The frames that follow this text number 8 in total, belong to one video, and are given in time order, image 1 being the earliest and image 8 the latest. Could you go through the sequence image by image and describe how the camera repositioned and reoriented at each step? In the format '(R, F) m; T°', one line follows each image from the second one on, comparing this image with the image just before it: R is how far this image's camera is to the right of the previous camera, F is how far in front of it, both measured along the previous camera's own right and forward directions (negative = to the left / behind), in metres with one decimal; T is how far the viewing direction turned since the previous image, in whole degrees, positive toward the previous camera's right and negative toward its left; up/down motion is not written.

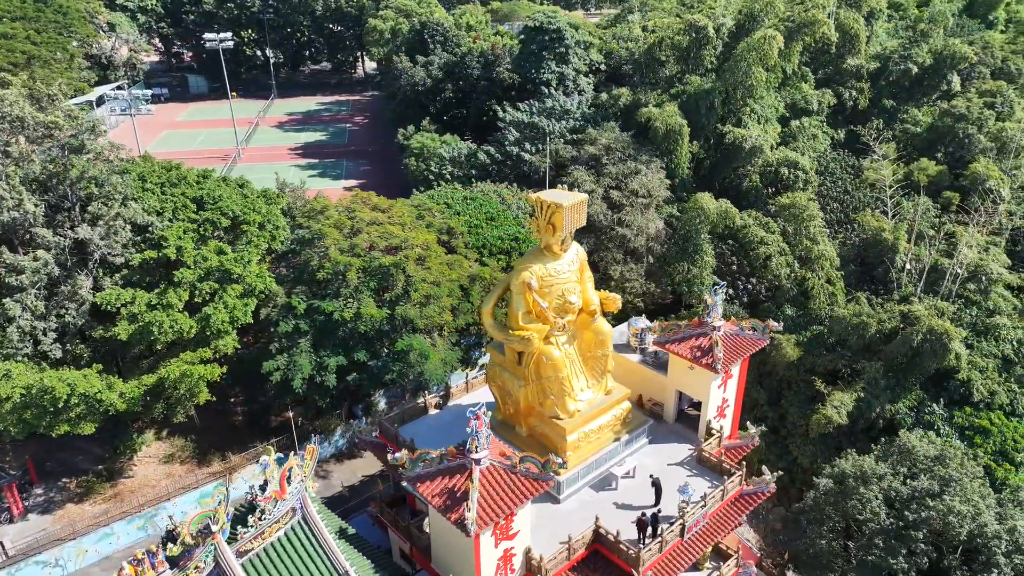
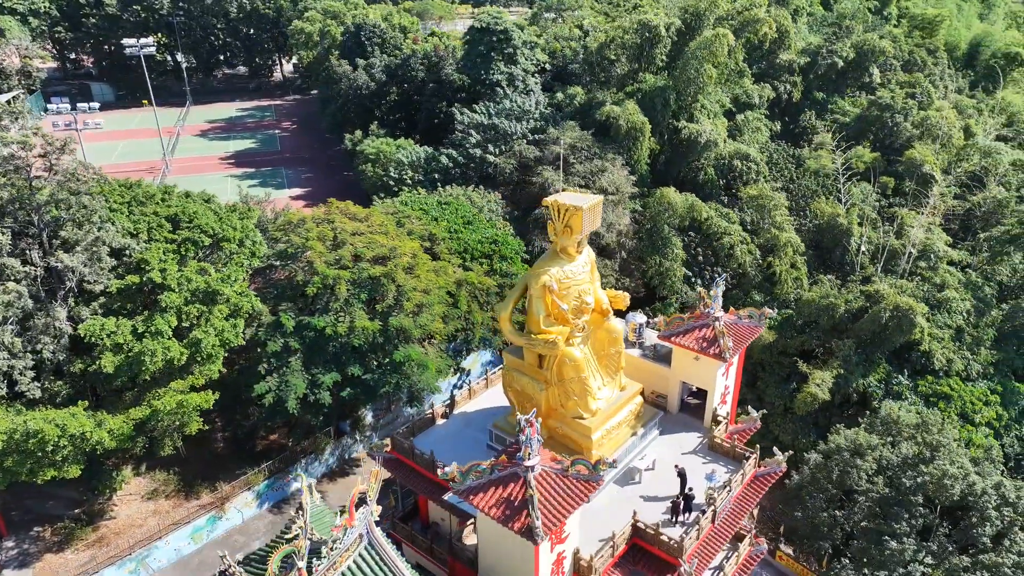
(-2.3, +0.2) m; +7°
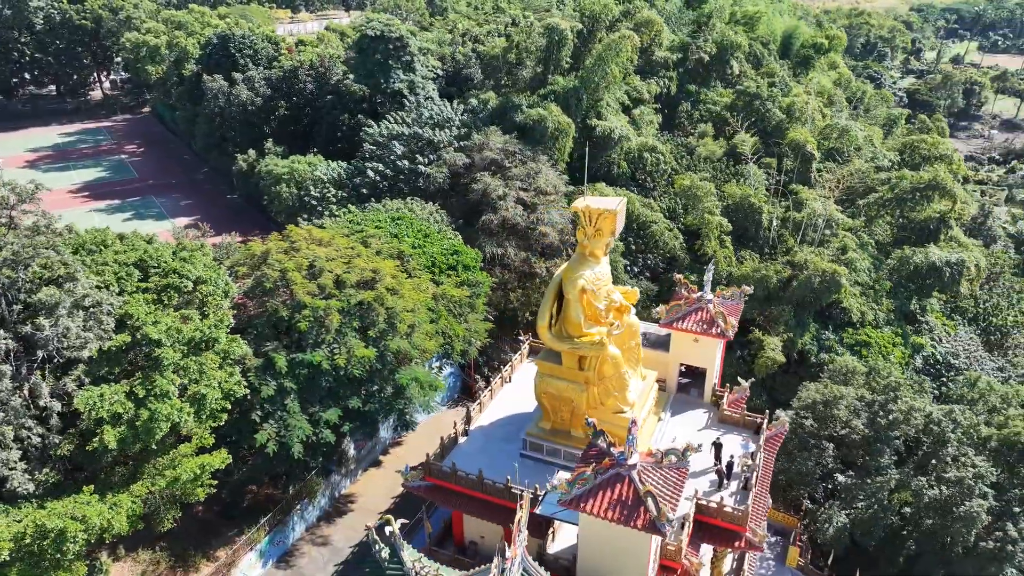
(-4.6, +0.5) m; +14°
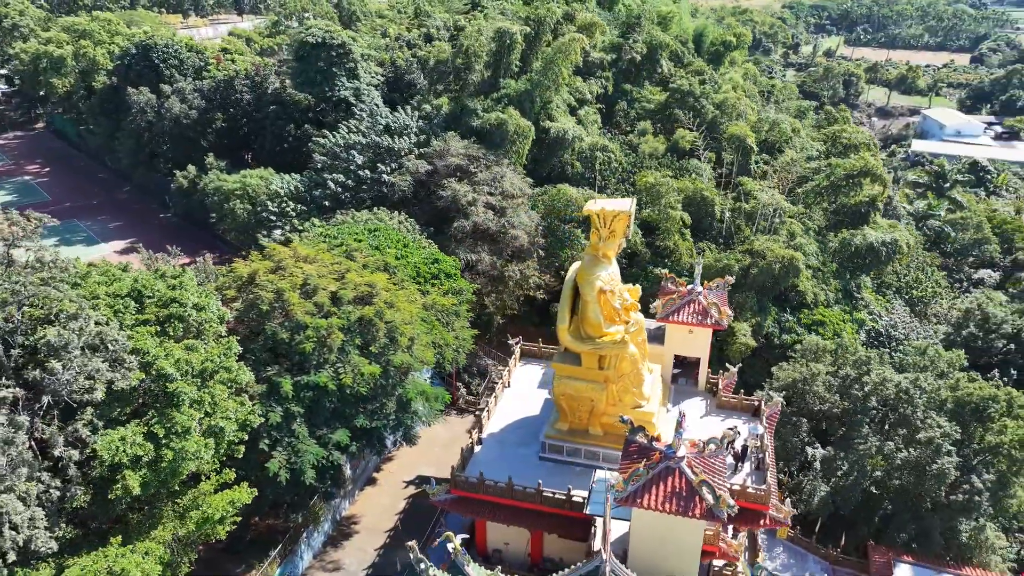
(-2.6, +0.1) m; +8°
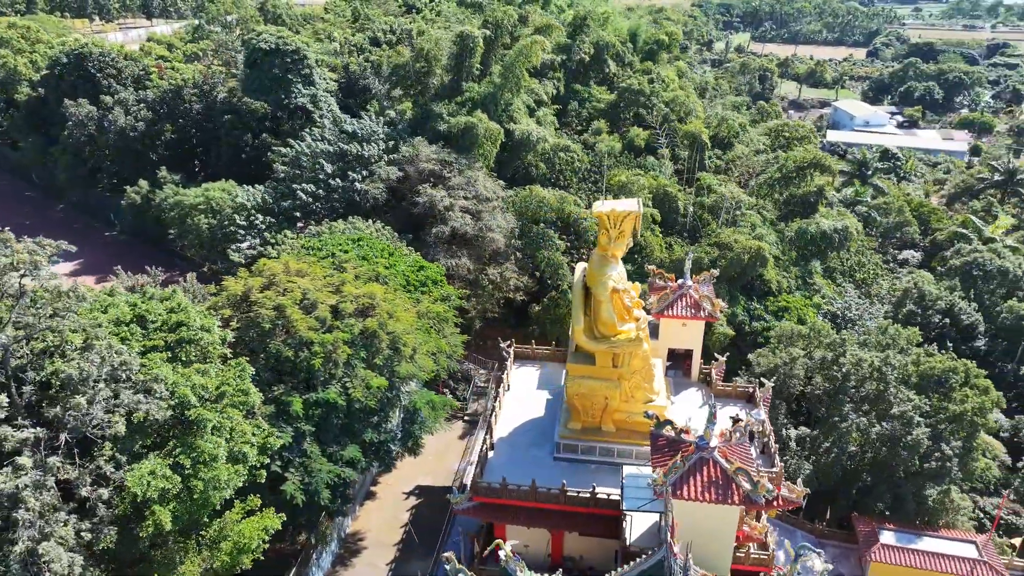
(-2.1, 0.0) m; +6°
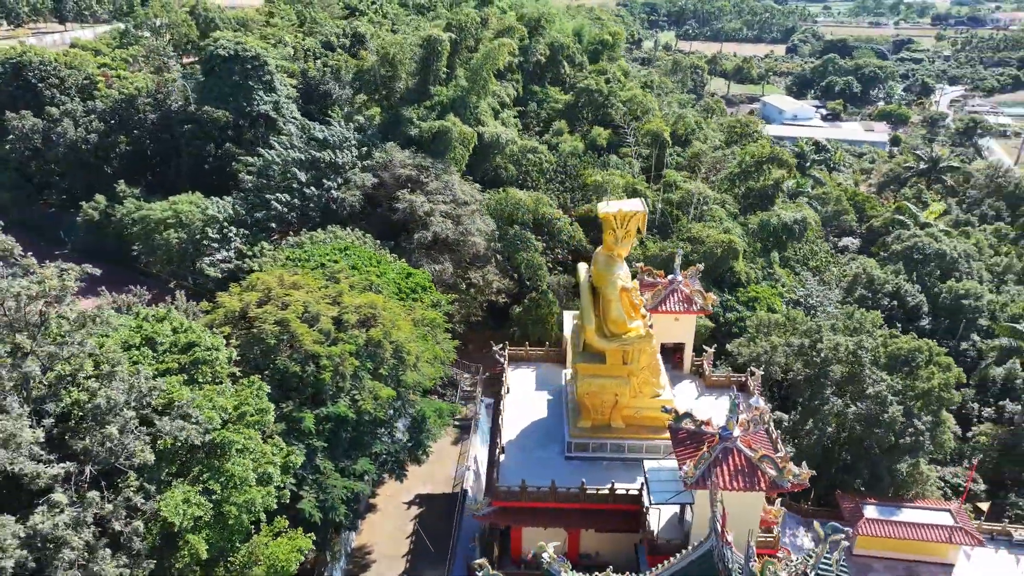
(-1.8, 0.0) m; +5°
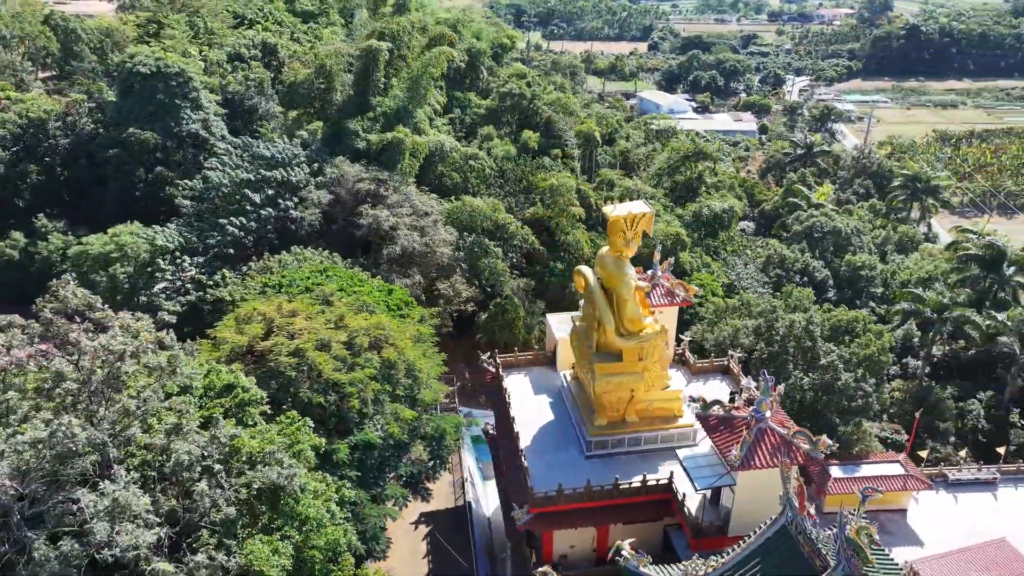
(-3.3, +0.1) m; +10°
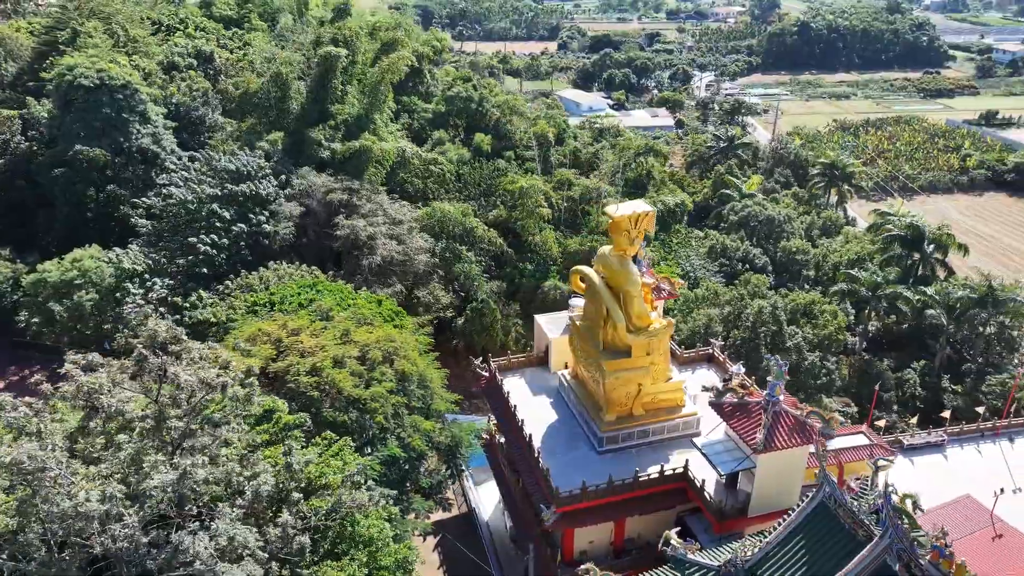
(-2.3, 0.0) m; +7°
